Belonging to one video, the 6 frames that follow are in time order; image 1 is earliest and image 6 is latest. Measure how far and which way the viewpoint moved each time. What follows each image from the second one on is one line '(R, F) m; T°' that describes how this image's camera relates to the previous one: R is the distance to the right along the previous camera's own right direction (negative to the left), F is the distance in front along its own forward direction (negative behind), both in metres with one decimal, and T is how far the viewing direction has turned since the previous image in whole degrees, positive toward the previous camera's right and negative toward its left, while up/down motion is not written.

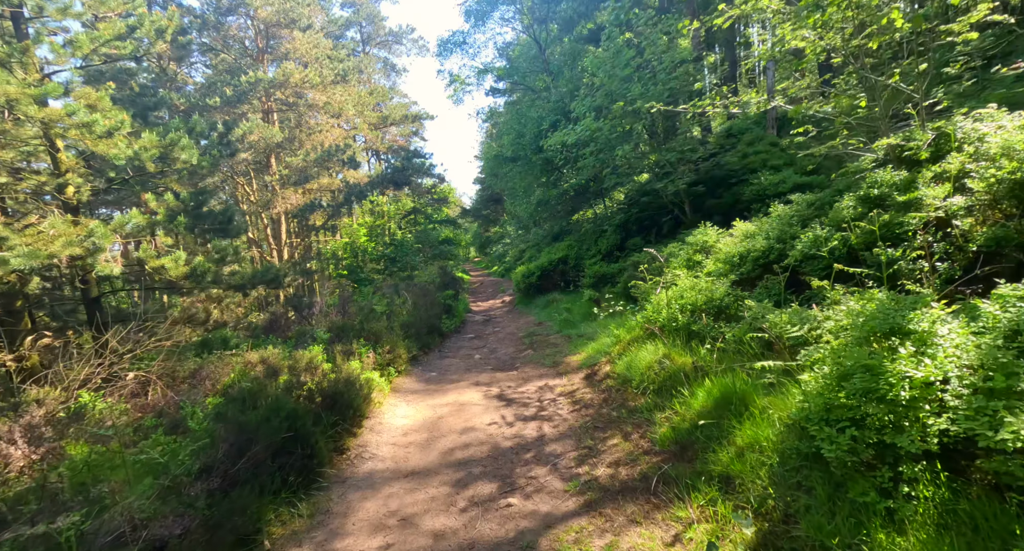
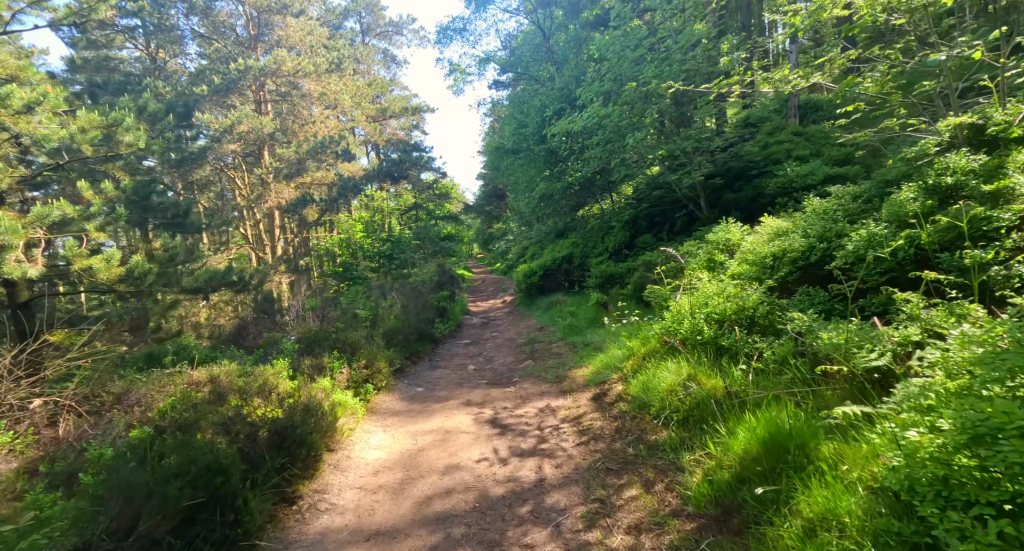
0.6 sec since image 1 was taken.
(+0.1, +0.9) m; 0°
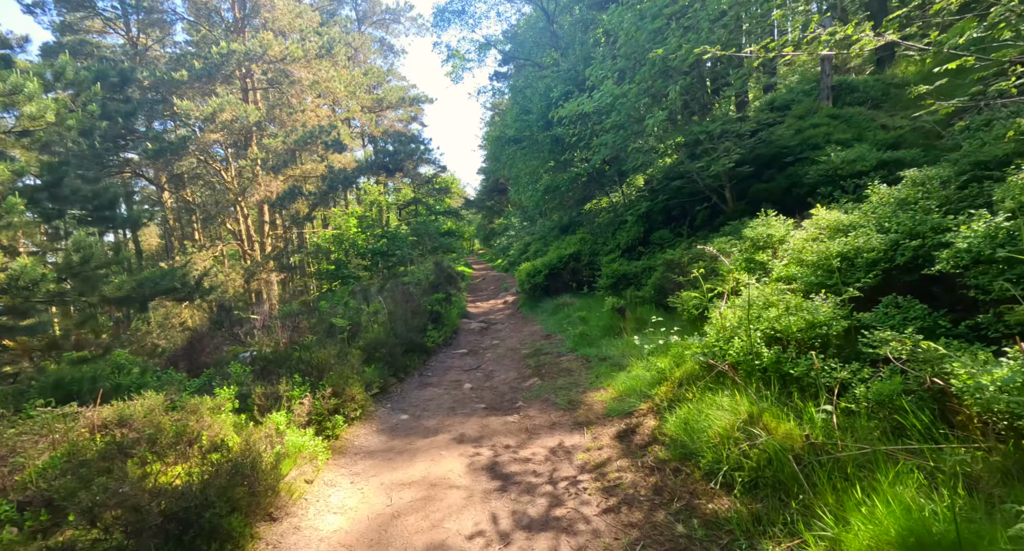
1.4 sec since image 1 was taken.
(0.0, +1.2) m; 0°
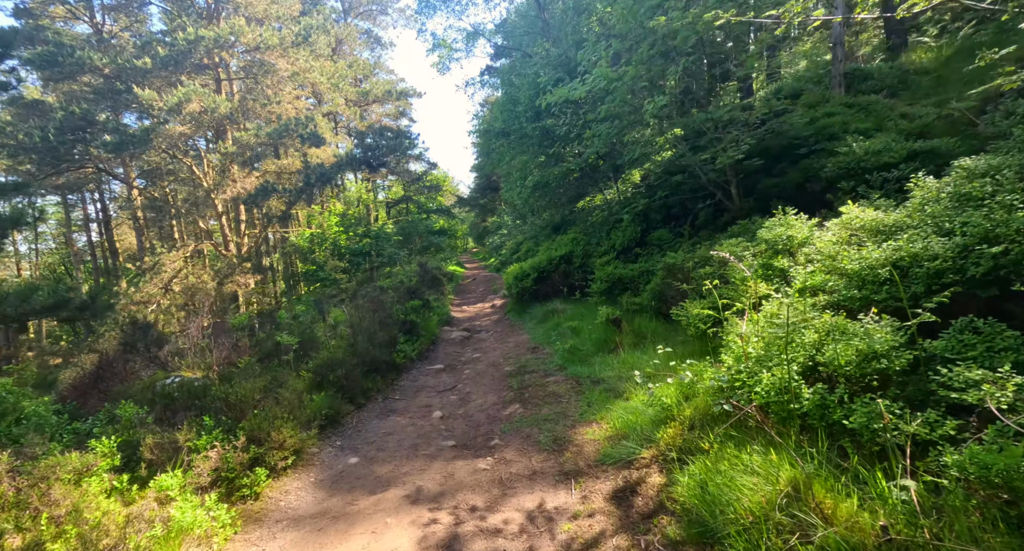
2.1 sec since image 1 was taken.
(+0.2, +1.0) m; +1°
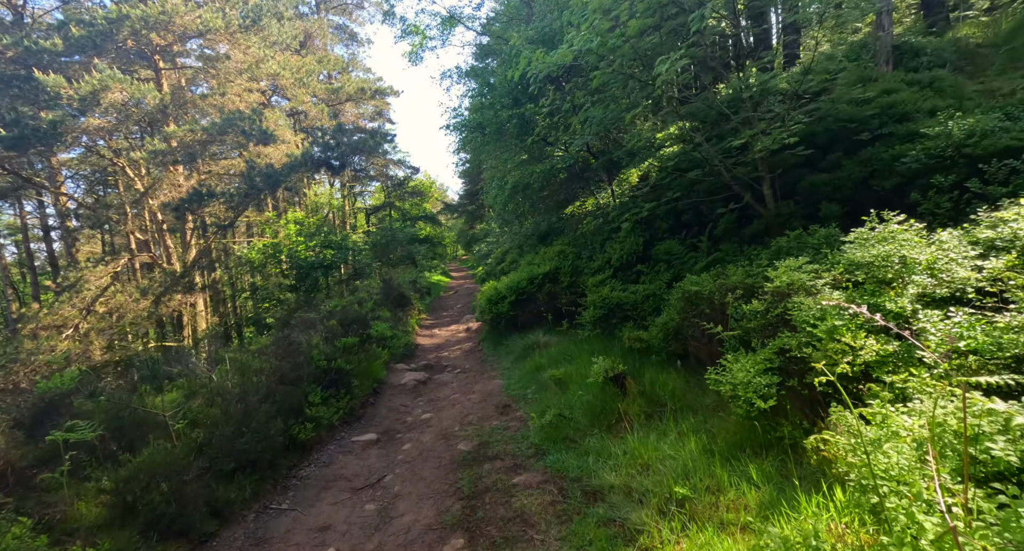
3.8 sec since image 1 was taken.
(+0.4, +2.3) m; +1°
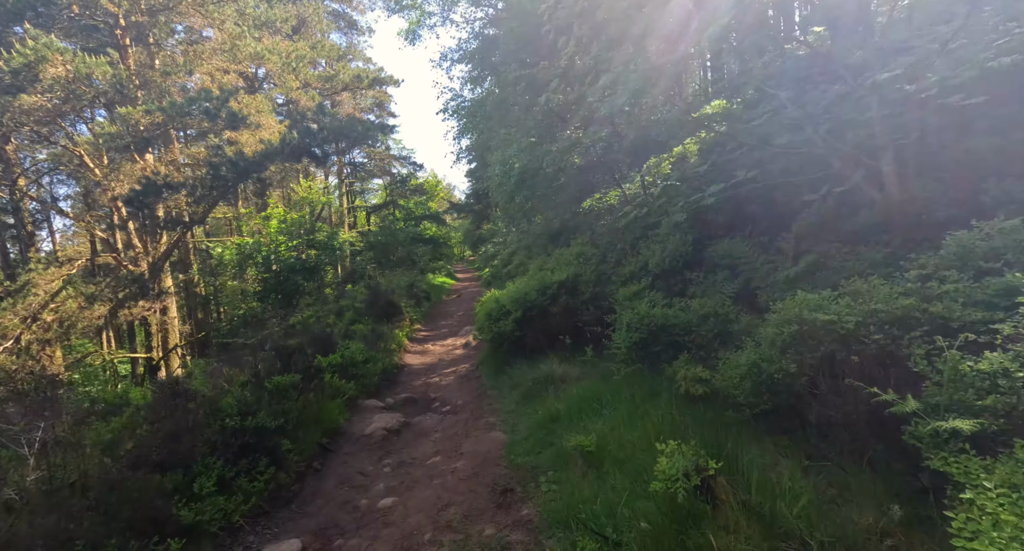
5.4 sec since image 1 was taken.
(0.0, +2.2) m; -1°
